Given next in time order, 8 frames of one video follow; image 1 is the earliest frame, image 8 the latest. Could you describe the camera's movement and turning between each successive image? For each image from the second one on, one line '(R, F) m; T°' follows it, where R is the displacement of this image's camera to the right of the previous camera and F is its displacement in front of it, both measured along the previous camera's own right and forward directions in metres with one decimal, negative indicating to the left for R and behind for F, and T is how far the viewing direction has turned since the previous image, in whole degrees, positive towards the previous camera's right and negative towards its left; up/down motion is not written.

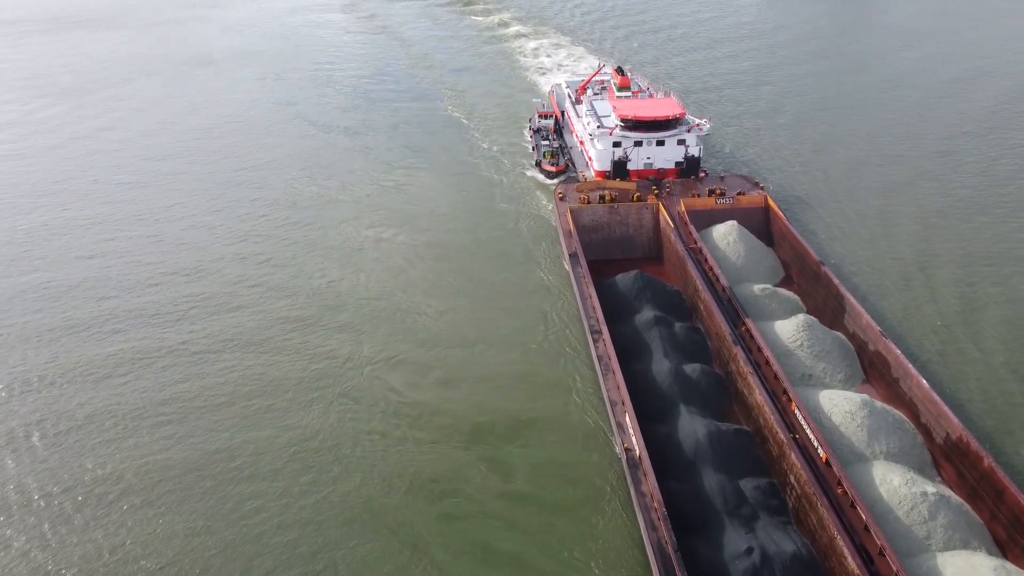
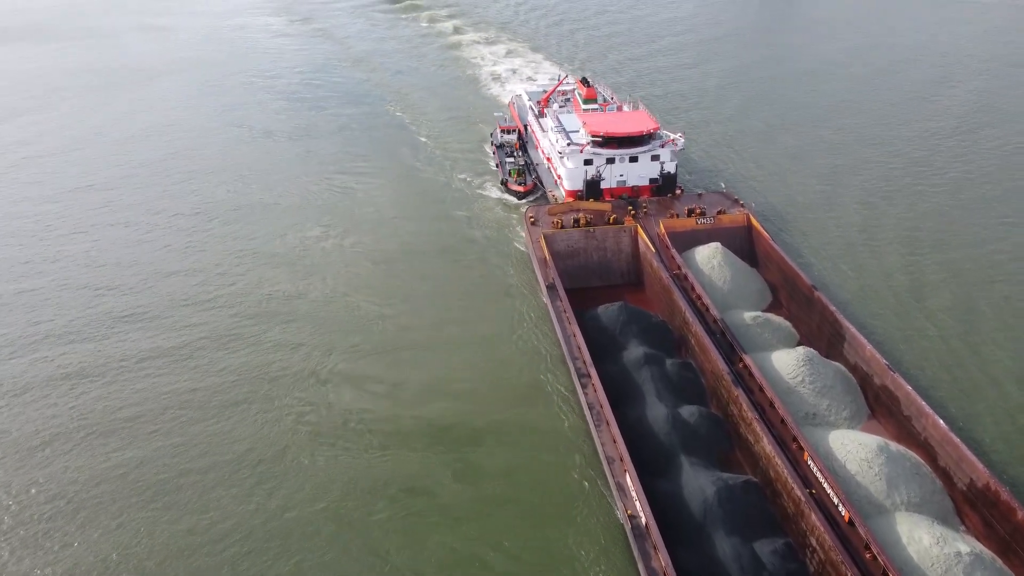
(-0.5, +1.7) m; +3°
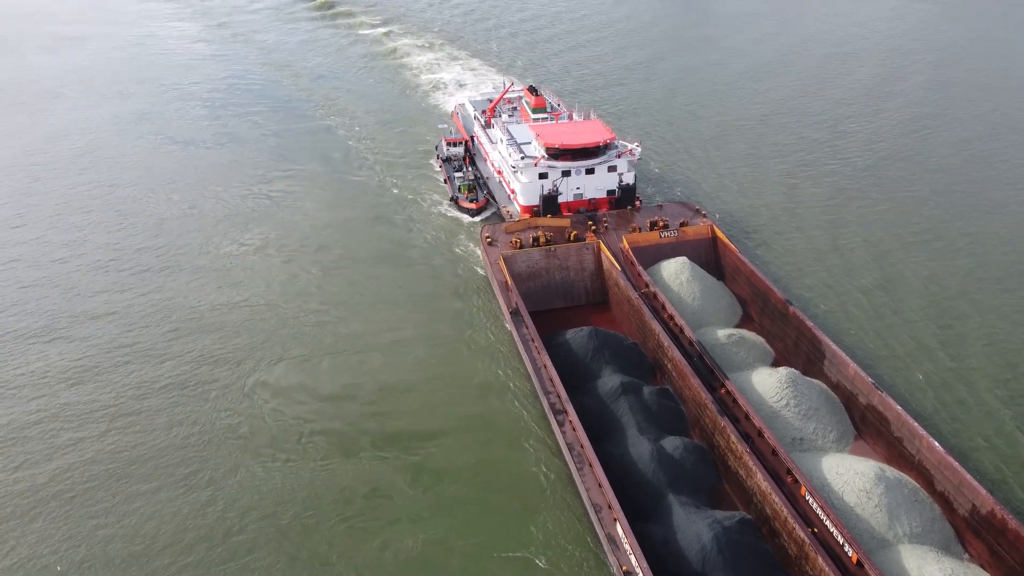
(-0.5, +1.3) m; +4°
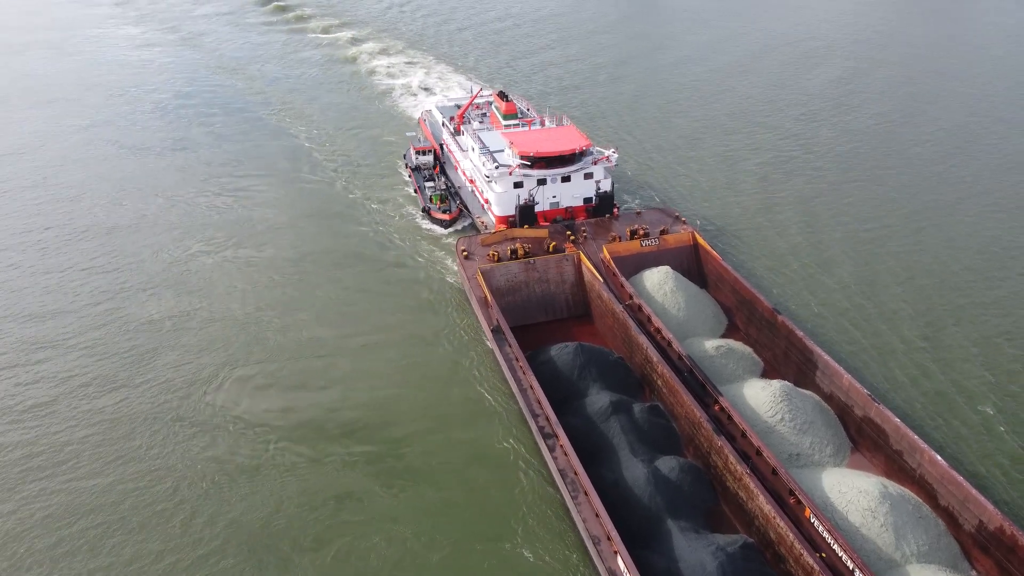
(-0.4, +0.8) m; +3°
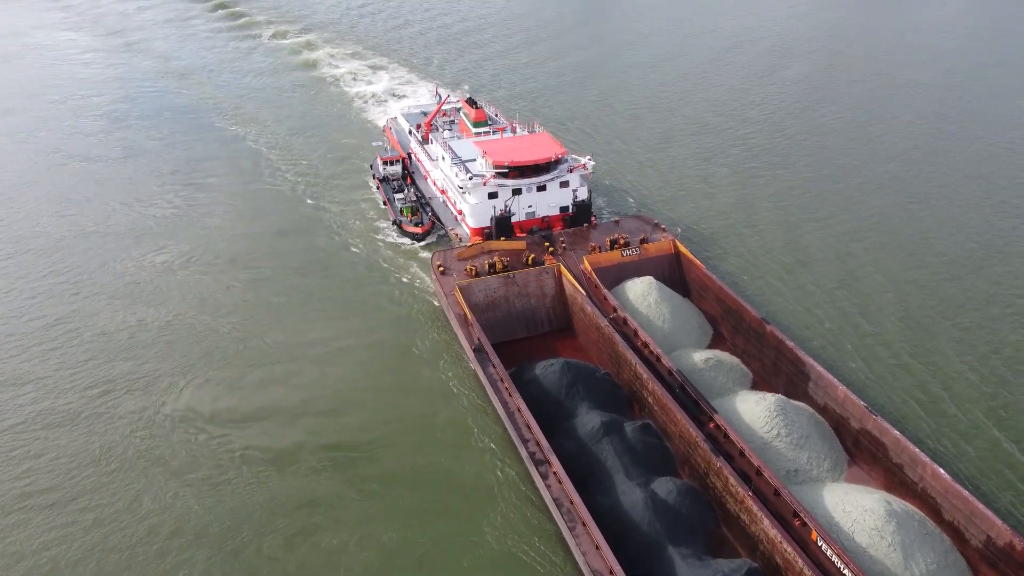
(-0.5, +0.7) m; +3°
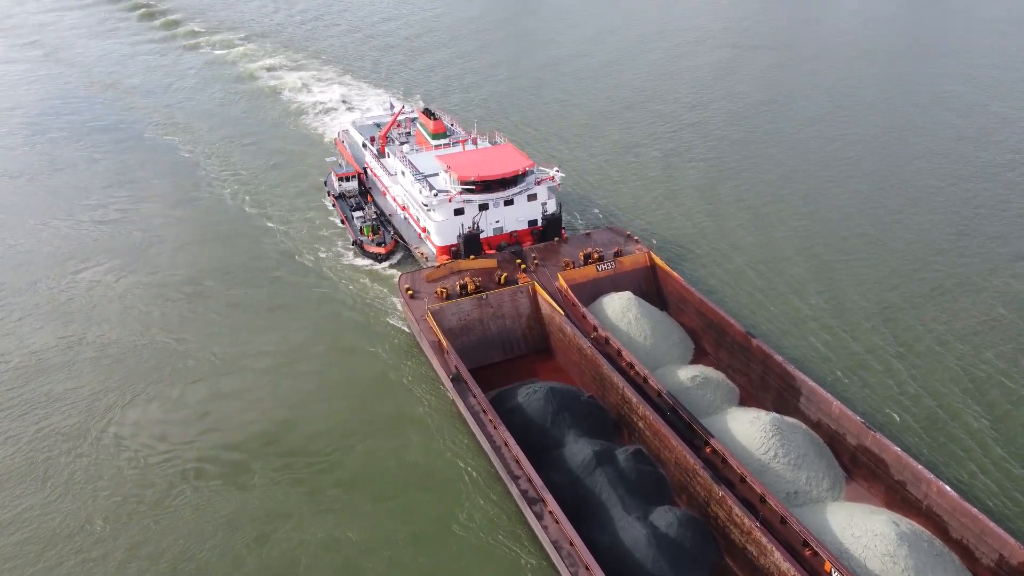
(-0.7, +0.9) m; +4°
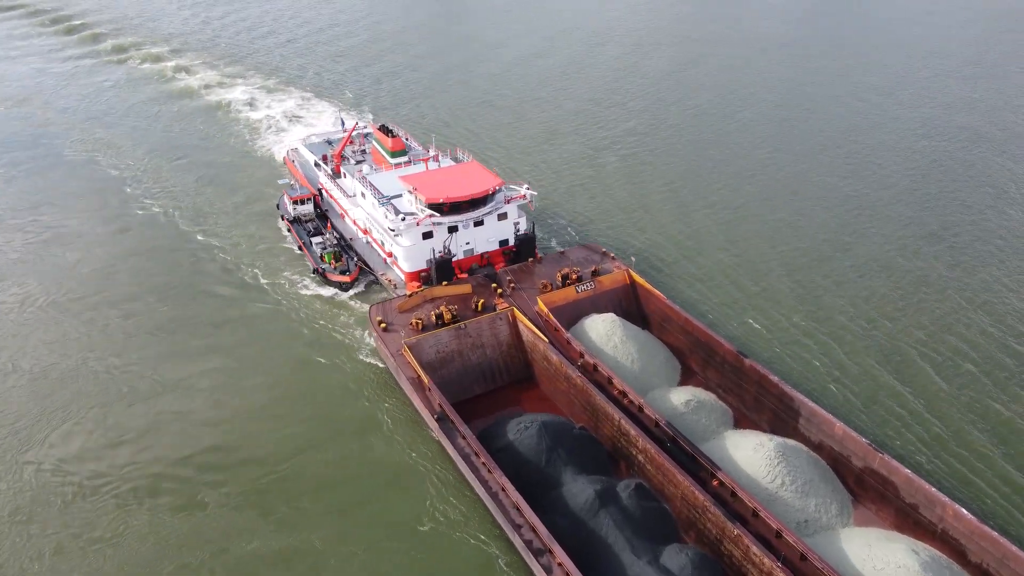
(-0.9, +1.0) m; +4°
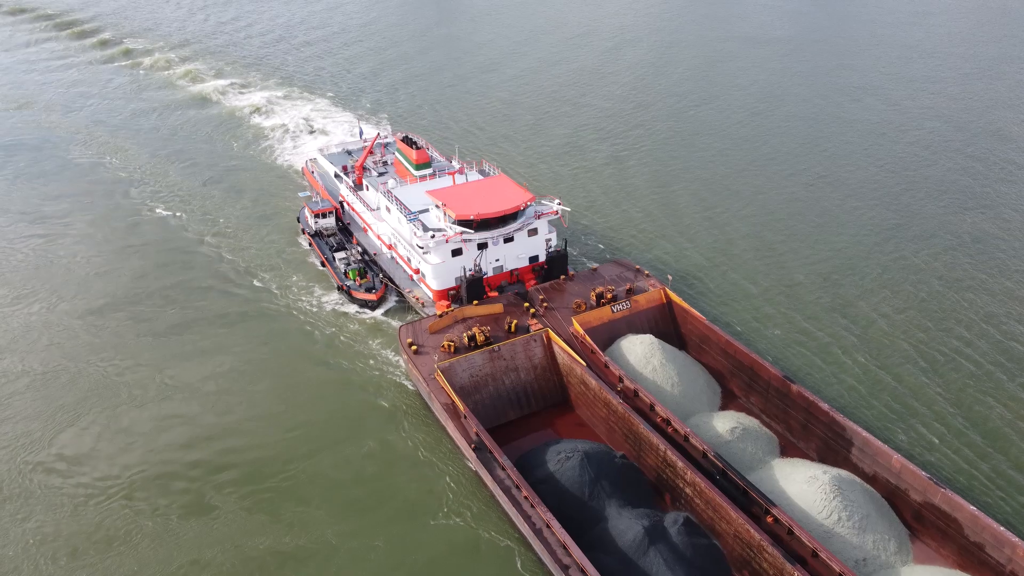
(-0.8, +0.6) m; 0°
